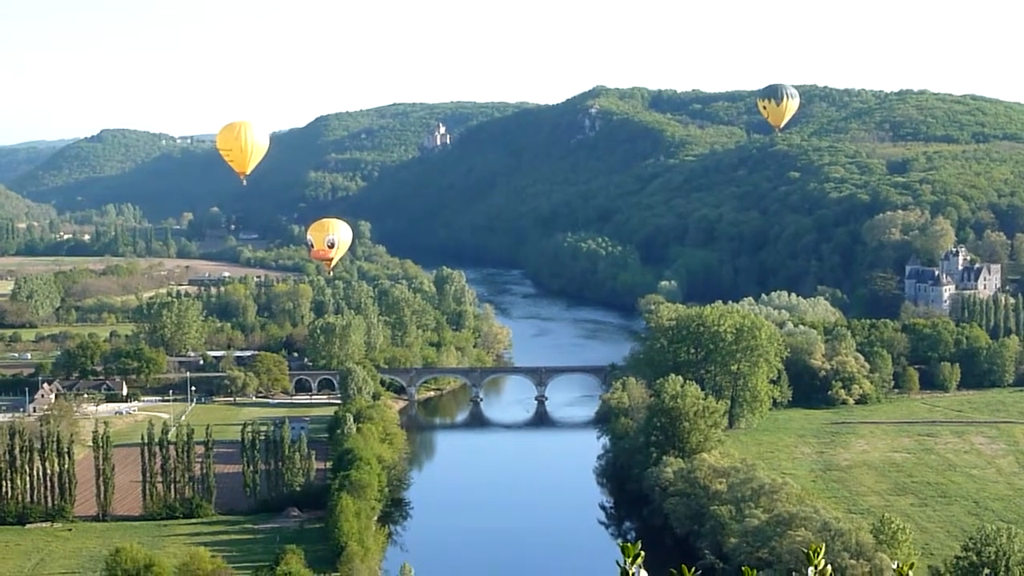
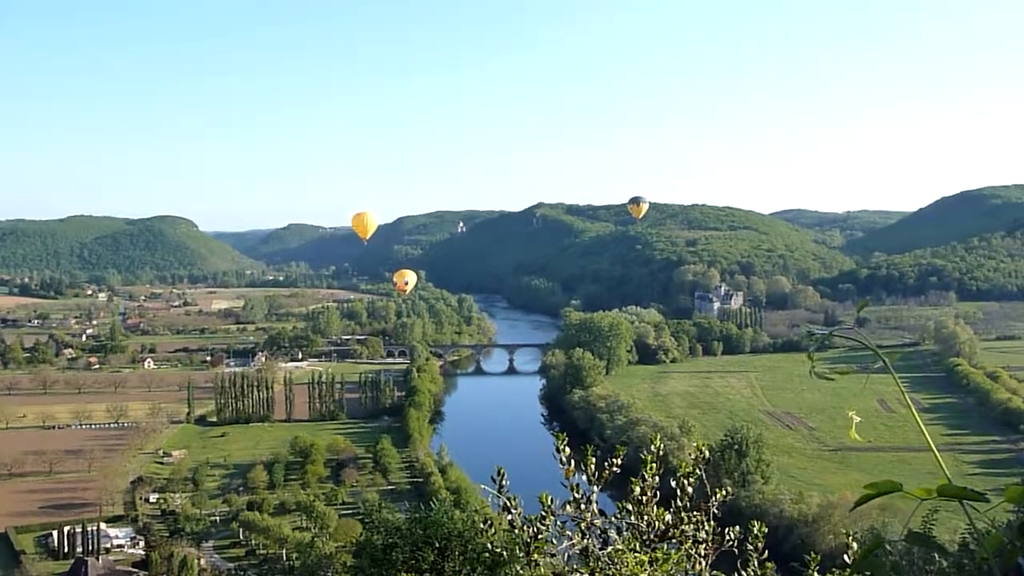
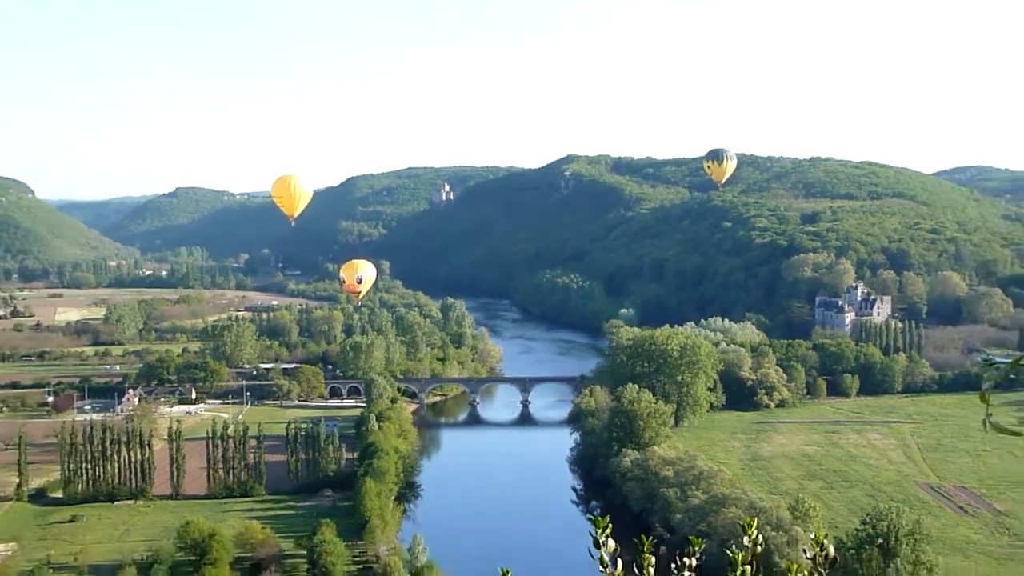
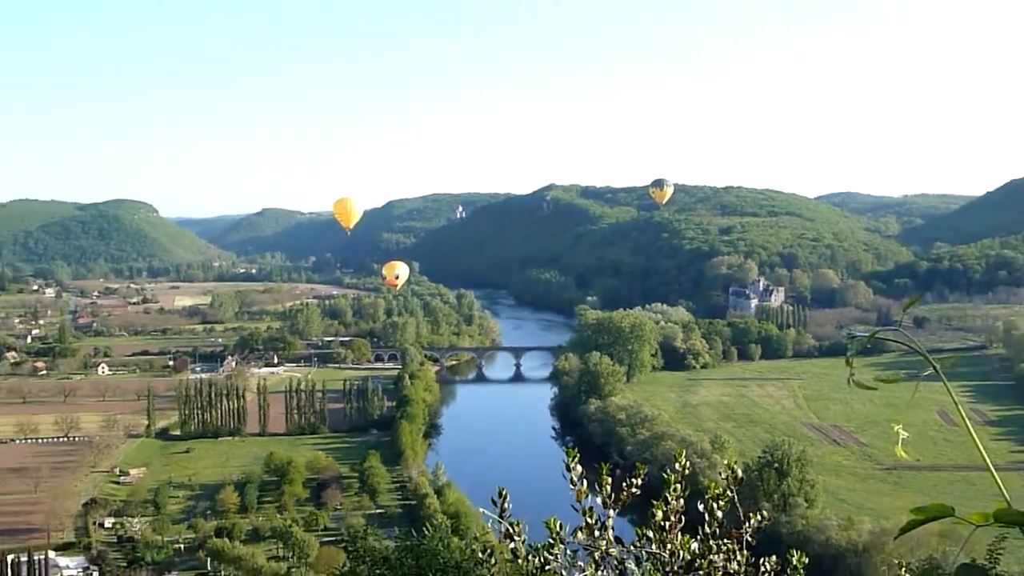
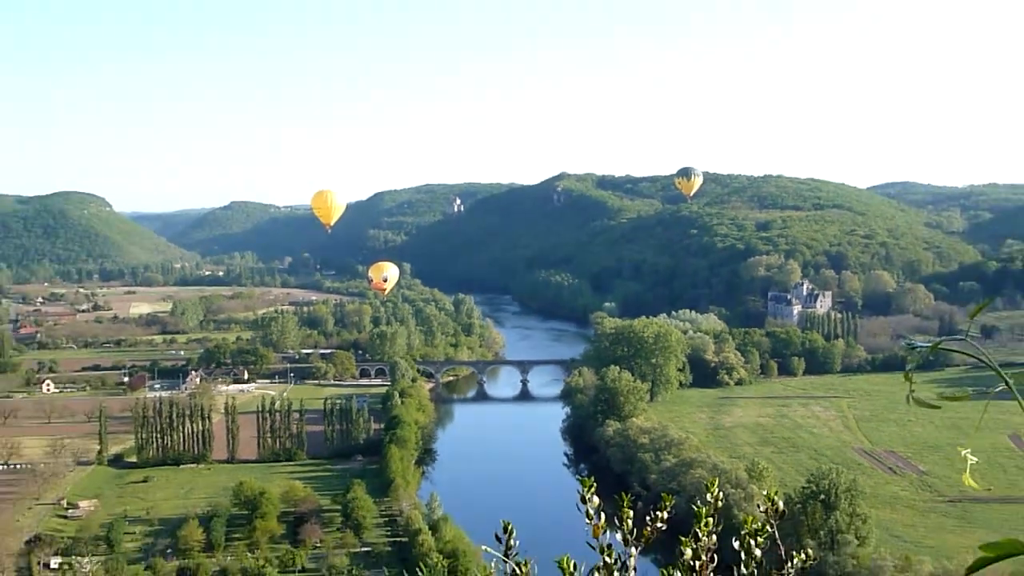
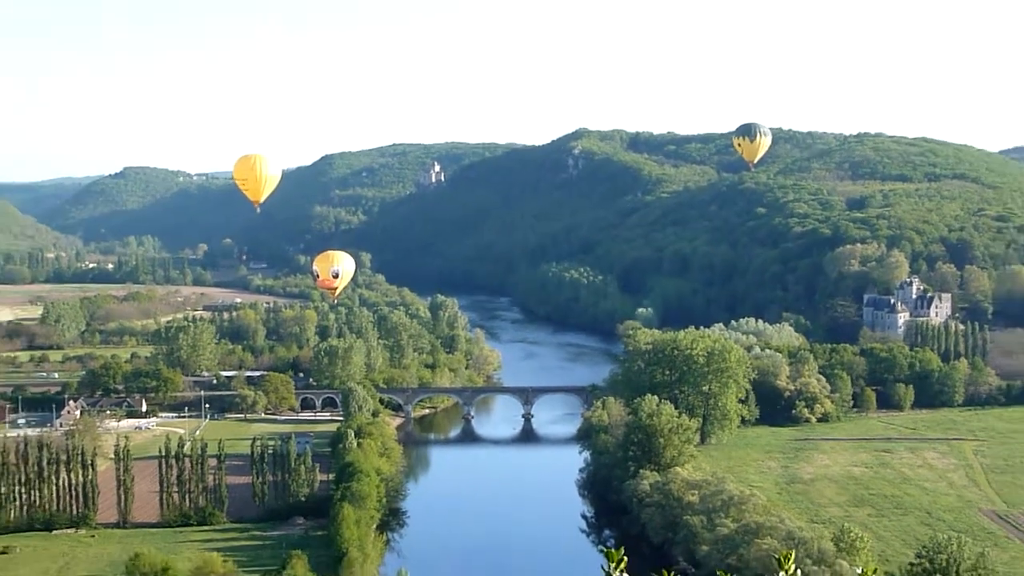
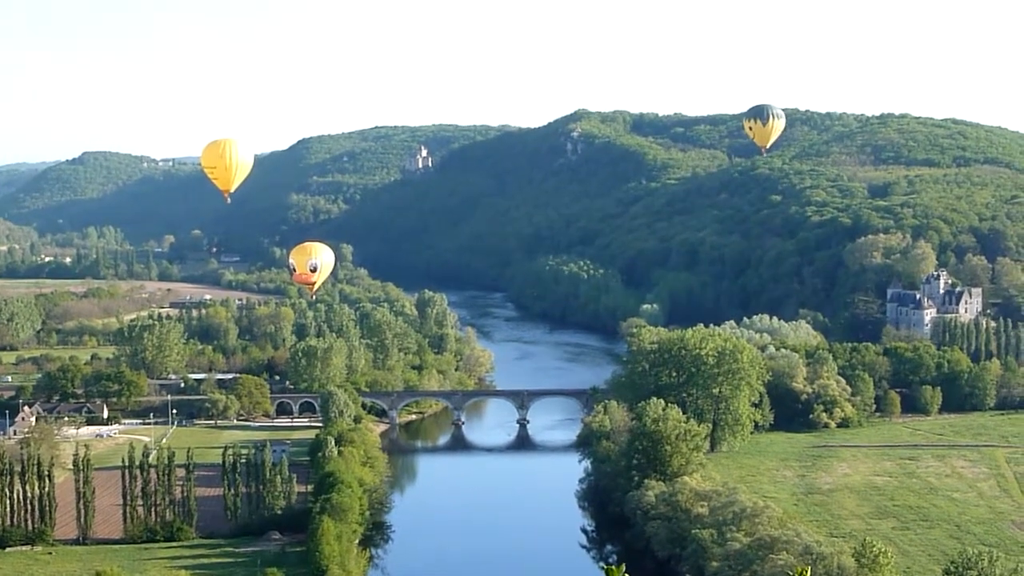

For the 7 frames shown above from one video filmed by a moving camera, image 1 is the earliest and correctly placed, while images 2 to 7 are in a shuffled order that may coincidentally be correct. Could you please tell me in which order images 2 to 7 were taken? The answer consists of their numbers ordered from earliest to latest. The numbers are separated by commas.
7, 6, 3, 5, 4, 2
